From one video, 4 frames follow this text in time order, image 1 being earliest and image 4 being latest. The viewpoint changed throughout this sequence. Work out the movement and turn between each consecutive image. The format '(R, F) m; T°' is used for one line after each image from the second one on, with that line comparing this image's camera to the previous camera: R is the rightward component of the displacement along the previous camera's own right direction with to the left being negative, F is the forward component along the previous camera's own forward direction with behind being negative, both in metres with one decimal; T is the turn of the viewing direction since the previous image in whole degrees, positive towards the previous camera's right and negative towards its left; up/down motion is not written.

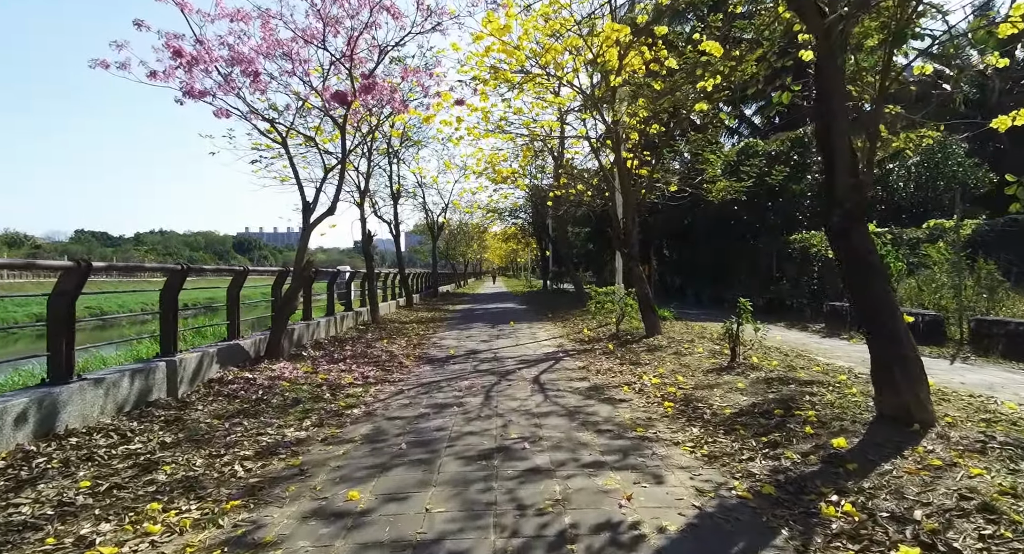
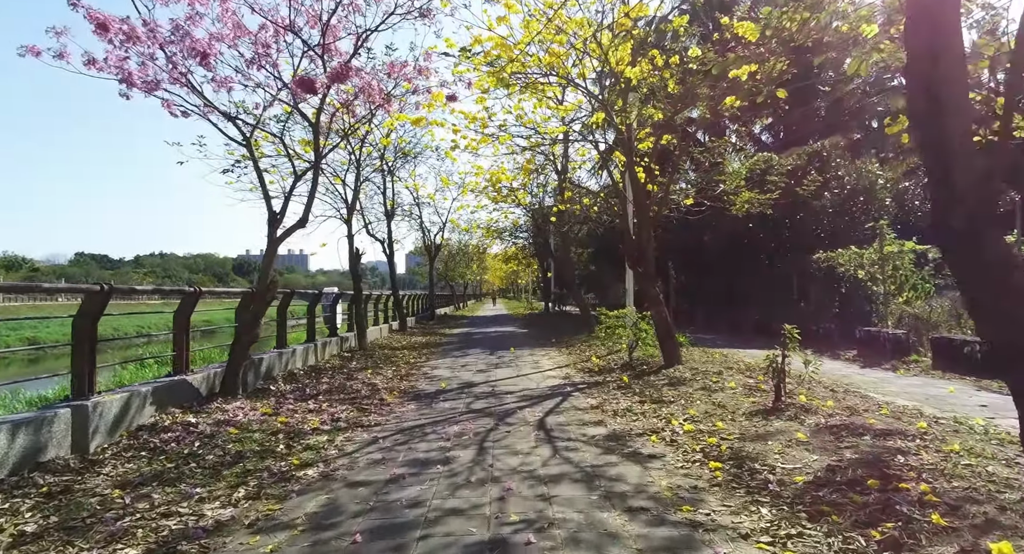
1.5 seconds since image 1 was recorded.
(0.0, +1.1) m; 0°
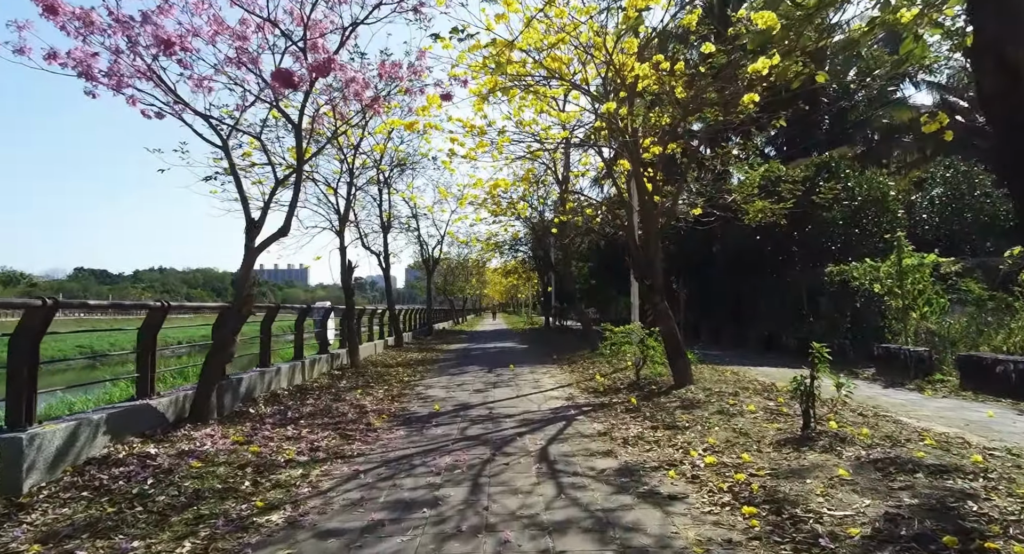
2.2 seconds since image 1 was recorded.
(0.0, +0.5) m; 0°
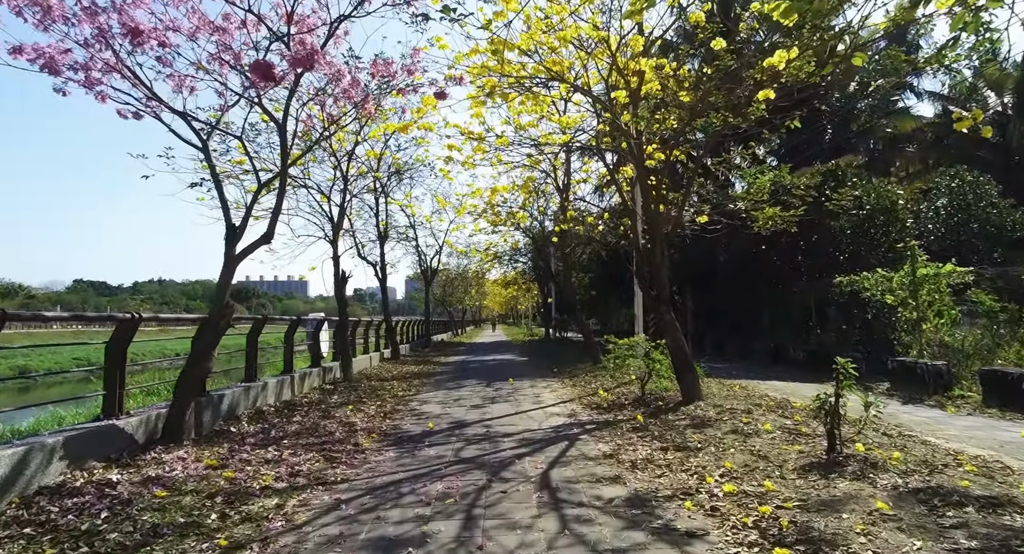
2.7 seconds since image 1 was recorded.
(0.0, +0.4) m; 0°
